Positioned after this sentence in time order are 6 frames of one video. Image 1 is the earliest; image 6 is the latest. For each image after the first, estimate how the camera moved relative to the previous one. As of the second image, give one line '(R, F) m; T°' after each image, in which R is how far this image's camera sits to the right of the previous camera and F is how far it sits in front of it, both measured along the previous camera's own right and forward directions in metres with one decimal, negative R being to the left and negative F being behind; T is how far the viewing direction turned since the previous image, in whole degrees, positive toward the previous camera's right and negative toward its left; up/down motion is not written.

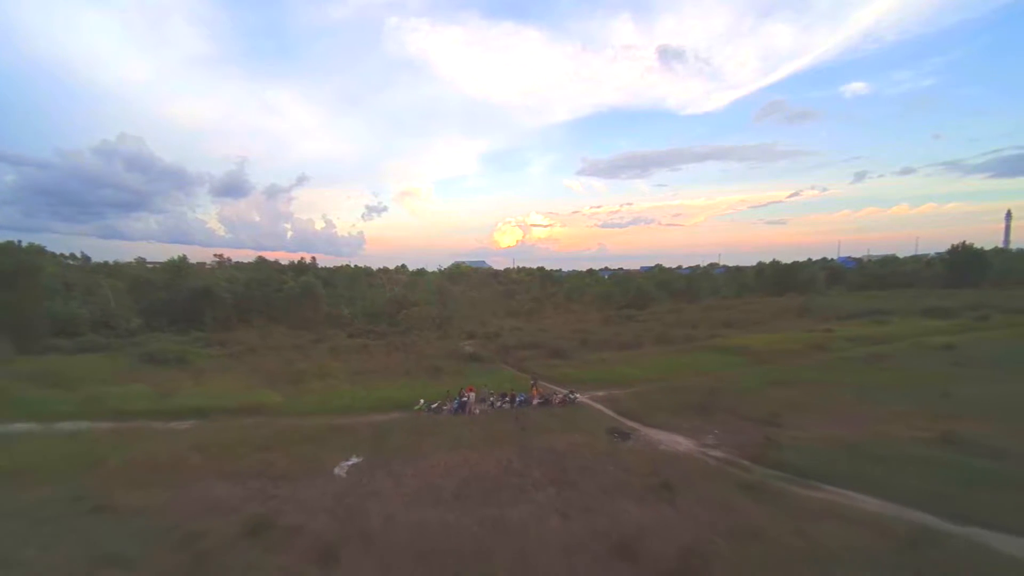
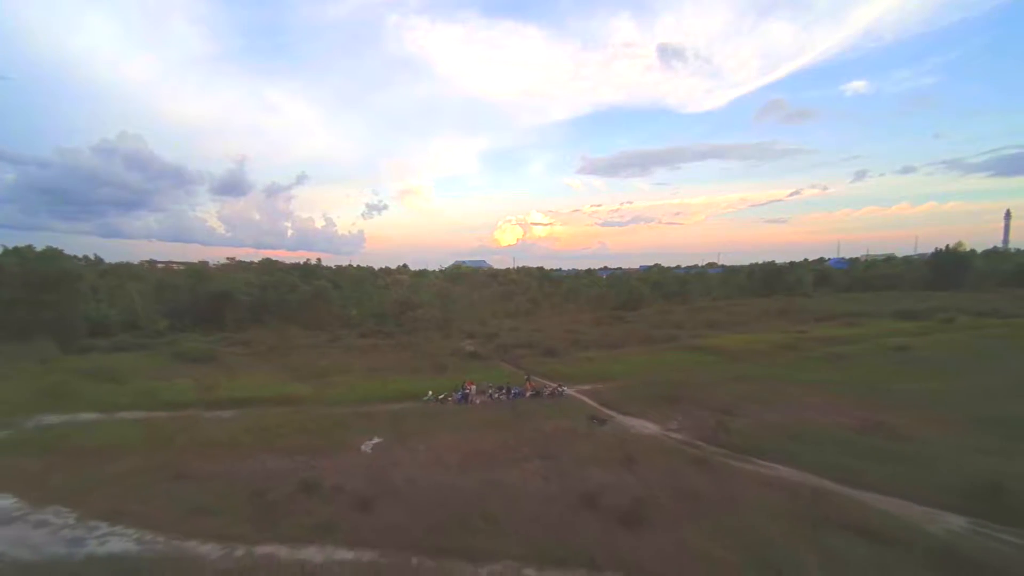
(+0.2, -3.4) m; 0°
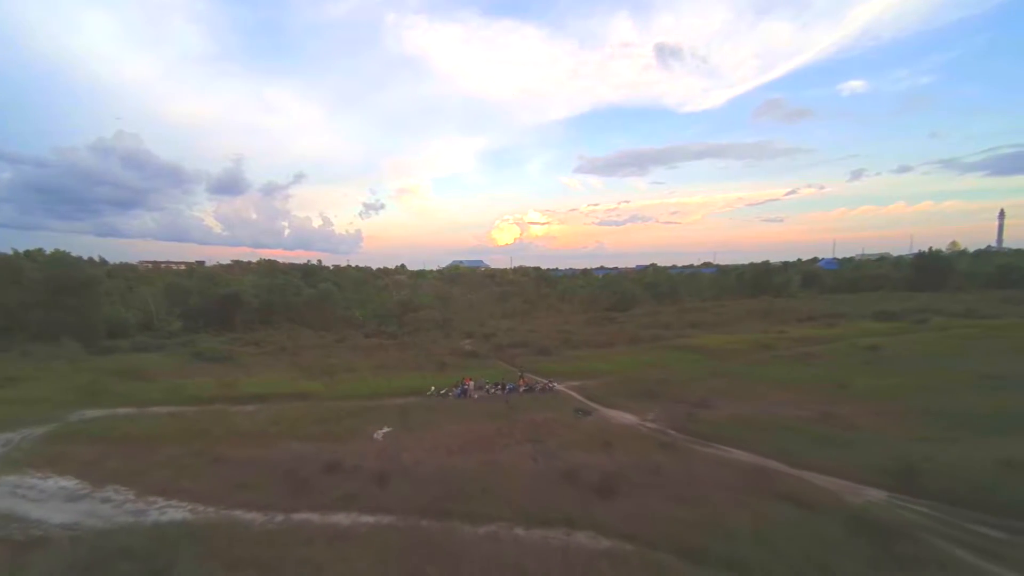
(+0.1, -2.6) m; 0°
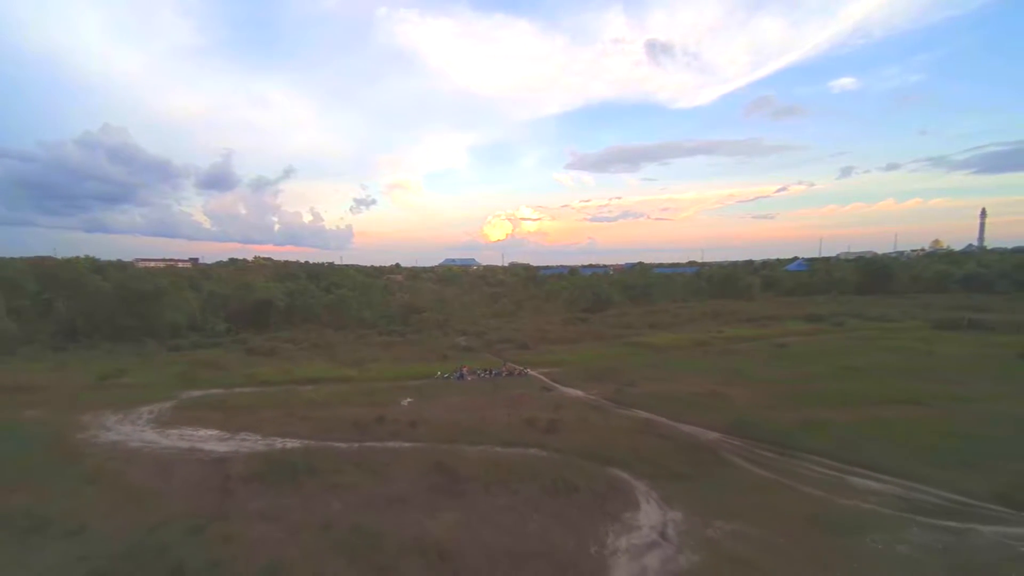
(+0.4, -10.2) m; +1°
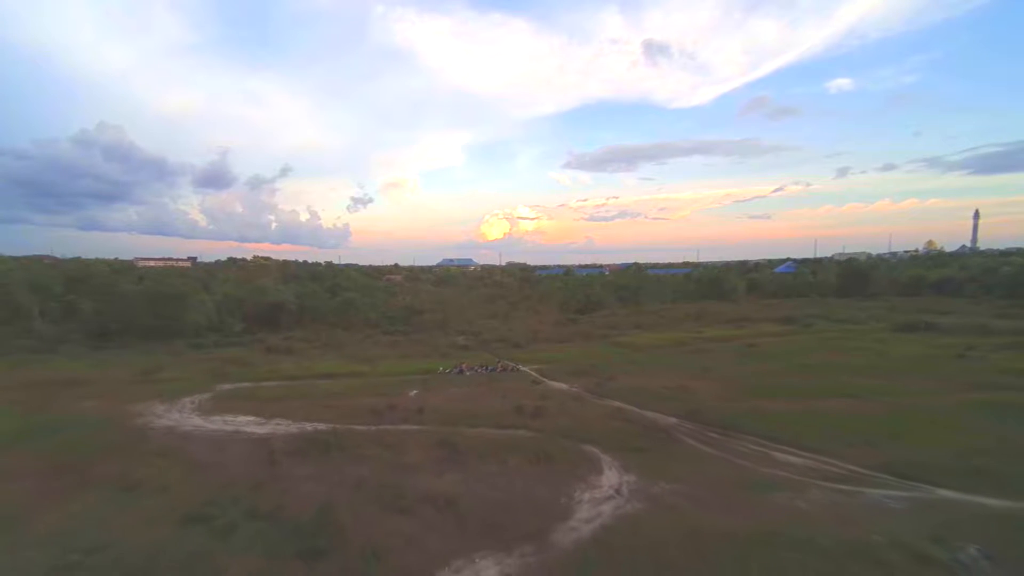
(+0.2, -4.9) m; 0°
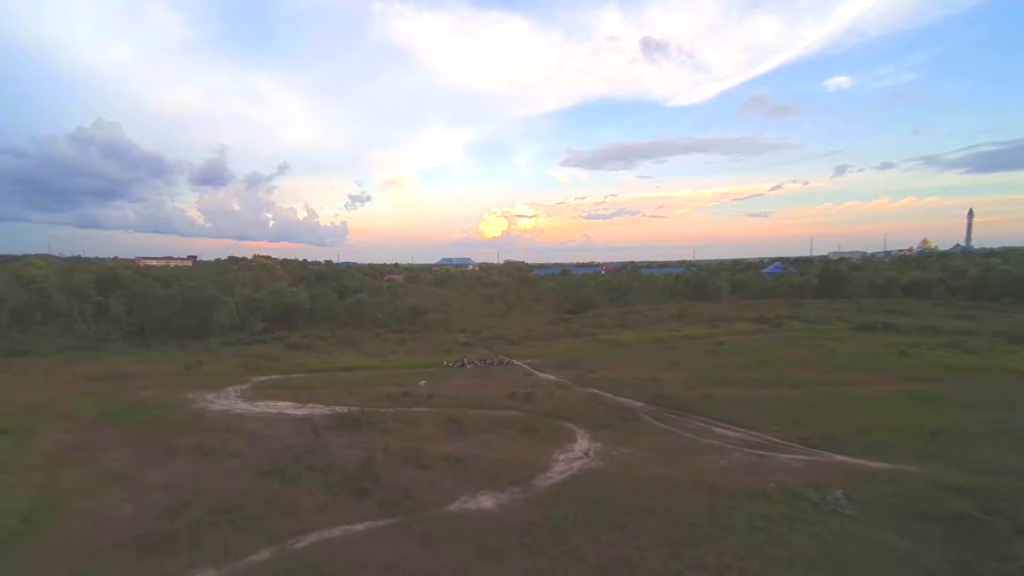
(+0.2, -6.4) m; 0°
